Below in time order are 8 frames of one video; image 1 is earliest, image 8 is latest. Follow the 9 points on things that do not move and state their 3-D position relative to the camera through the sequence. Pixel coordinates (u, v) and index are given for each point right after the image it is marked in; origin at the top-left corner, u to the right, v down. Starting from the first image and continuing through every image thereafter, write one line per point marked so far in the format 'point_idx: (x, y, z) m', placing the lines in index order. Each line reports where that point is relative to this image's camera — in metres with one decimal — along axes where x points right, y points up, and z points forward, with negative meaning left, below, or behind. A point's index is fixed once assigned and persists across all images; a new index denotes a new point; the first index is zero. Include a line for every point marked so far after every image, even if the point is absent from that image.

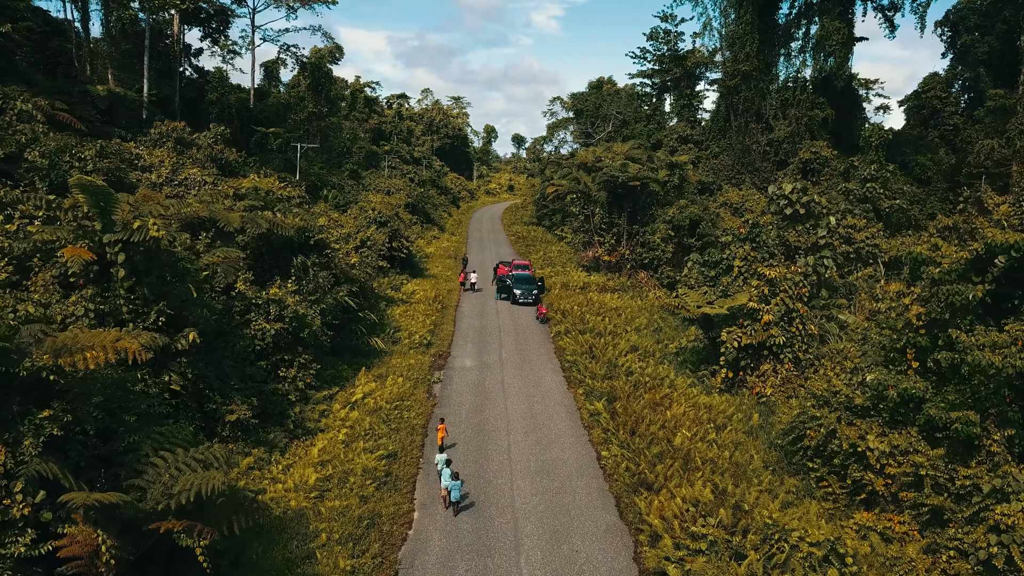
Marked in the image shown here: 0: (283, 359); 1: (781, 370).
0: (-5.0, -1.6, +15.8) m
1: (+6.3, -1.9, +16.9) m
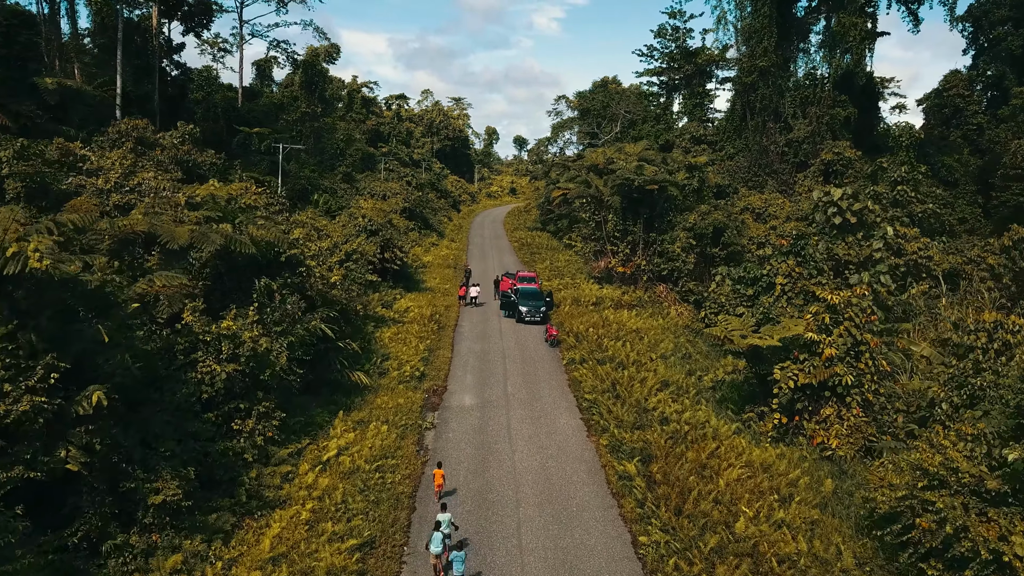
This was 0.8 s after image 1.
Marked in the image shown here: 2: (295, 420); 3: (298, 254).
0: (-4.8, -2.1, +12.8) m
1: (+6.4, -2.5, +13.8) m
2: (-4.2, -2.5, +14.0) m
3: (-5.0, +0.8, +17.0) m
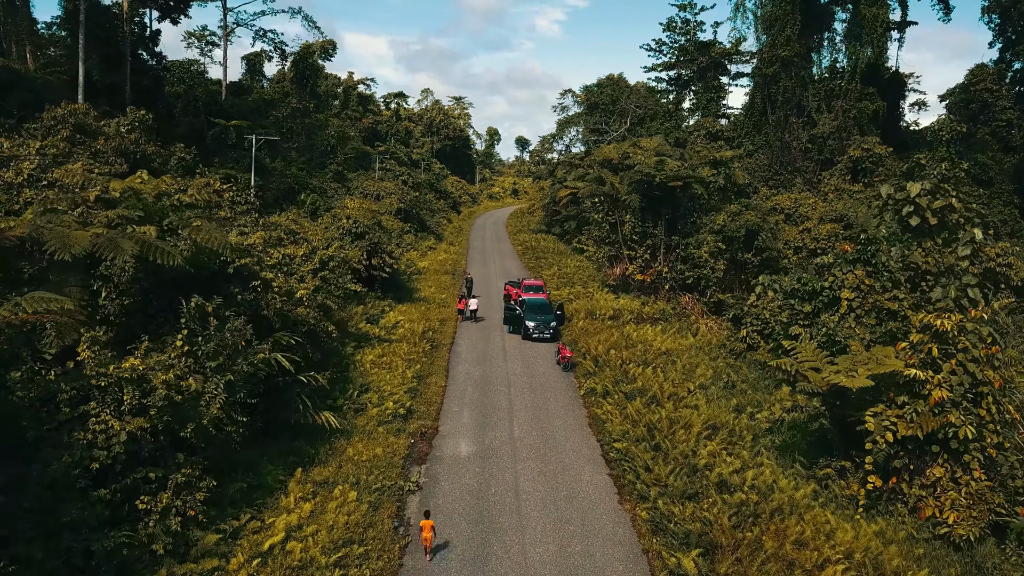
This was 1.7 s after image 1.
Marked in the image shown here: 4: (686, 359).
0: (-4.7, -2.5, +9.3) m
1: (+6.6, -2.8, +10.3) m
2: (-4.1, -2.9, +10.5) m
3: (-4.9, +0.5, +13.5) m
4: (+4.4, -1.8, +18.1) m
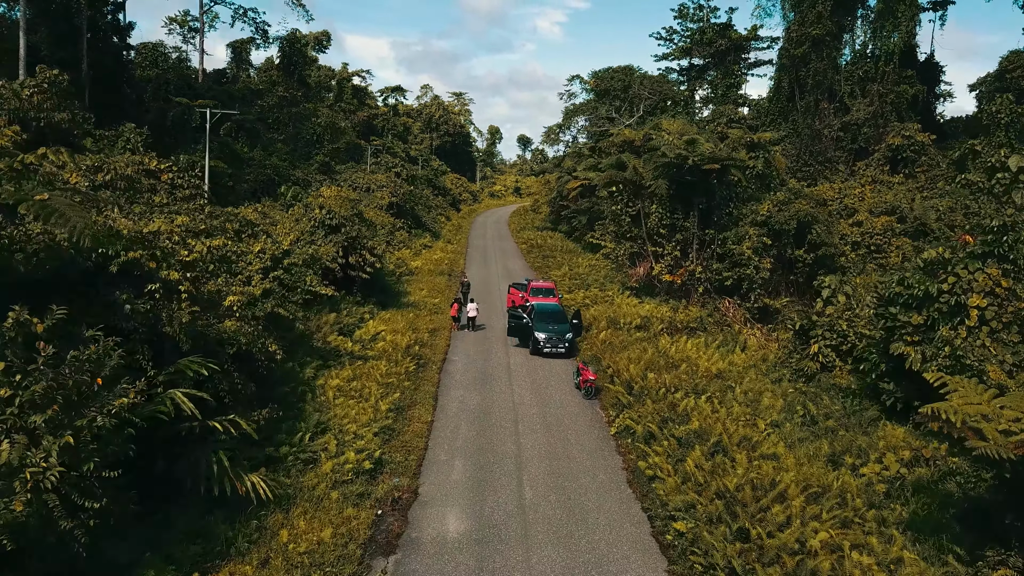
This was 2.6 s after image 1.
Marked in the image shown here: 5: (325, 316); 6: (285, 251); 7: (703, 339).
0: (-4.6, -2.5, +5.2) m
1: (+6.7, -2.8, +6.2) m
2: (-3.9, -2.9, +6.4) m
3: (-4.8, +0.4, +9.4) m
4: (+4.5, -1.9, +14.0) m
5: (-4.7, -0.7, +18.3) m
6: (-5.4, +0.9, +17.3) m
7: (+4.9, -1.3, +18.4) m
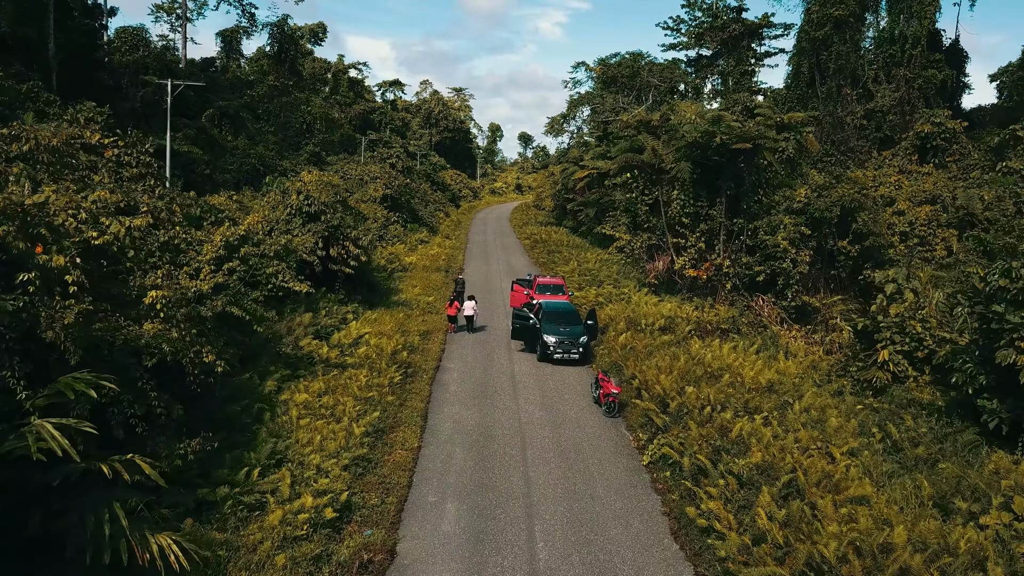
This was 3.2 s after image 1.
0: (-4.5, -2.4, +2.6) m
1: (+6.8, -2.7, +3.6) m
2: (-3.8, -2.8, +3.8) m
3: (-4.7, +0.5, +6.9) m
4: (+4.6, -1.8, +11.4) m
5: (-4.6, -0.6, +15.7) m
6: (-5.3, +1.0, +14.8) m
7: (+5.0, -1.2, +15.8) m
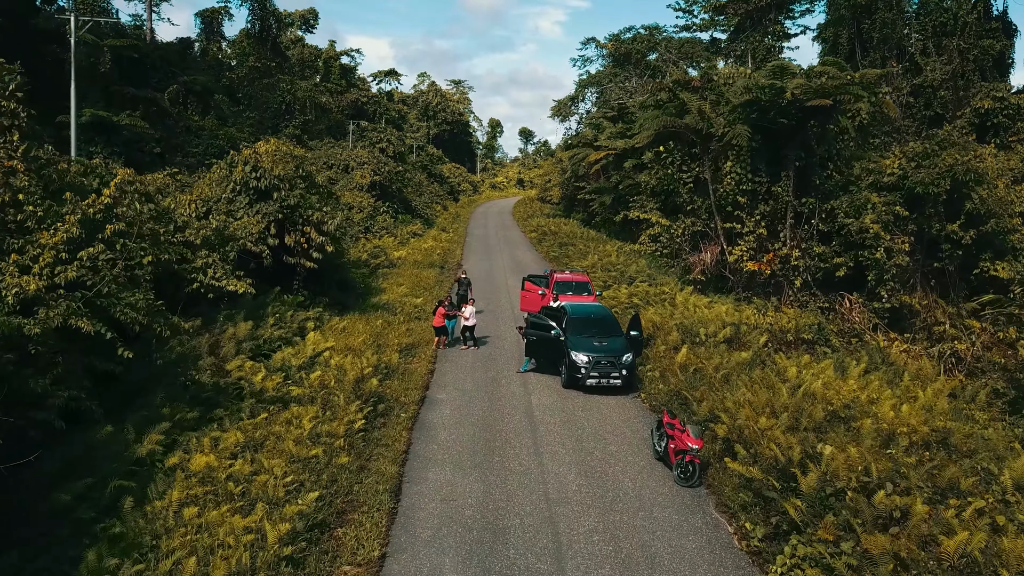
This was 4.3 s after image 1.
0: (-4.3, -2.4, -1.7) m
1: (+7.0, -2.7, -0.7) m
2: (-3.6, -2.8, -0.5) m
3: (-4.5, +0.5, +2.5) m
4: (+4.8, -1.7, +7.1) m
5: (-4.4, -0.6, +11.4) m
6: (-5.1, +1.0, +10.5) m
7: (+5.2, -1.2, +11.5) m
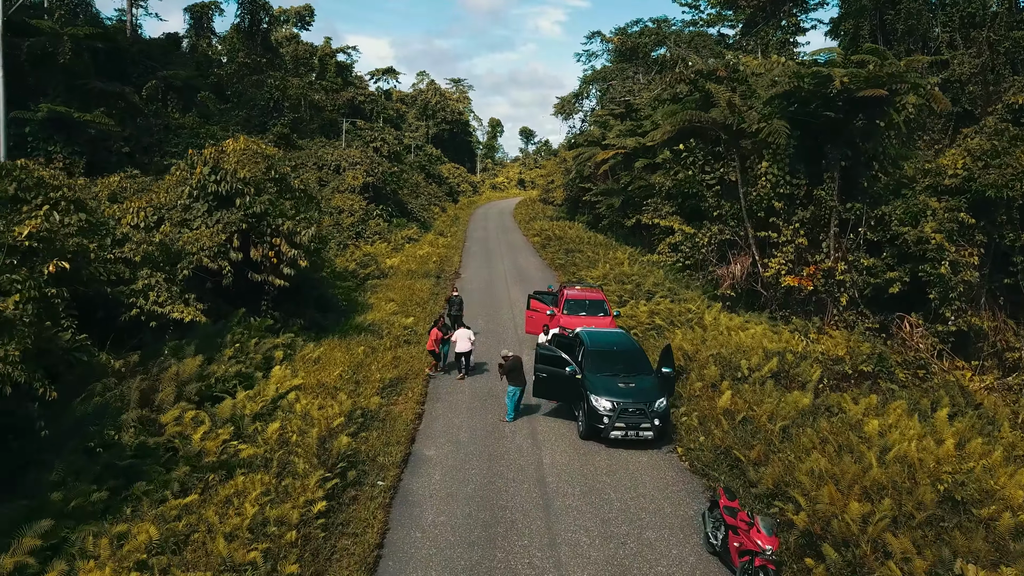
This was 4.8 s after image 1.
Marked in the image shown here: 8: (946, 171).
0: (-4.2, -2.8, -3.7) m
1: (+7.1, -3.0, -2.8) m
2: (-3.5, -3.2, -2.5) m
3: (-4.4, +0.1, +0.5) m
4: (+4.9, -2.1, +5.0) m
5: (-4.3, -1.0, +9.3) m
6: (-5.1, +0.7, +8.4) m
7: (+5.3, -1.5, +9.4) m
8: (+8.0, +2.2, +13.4) m
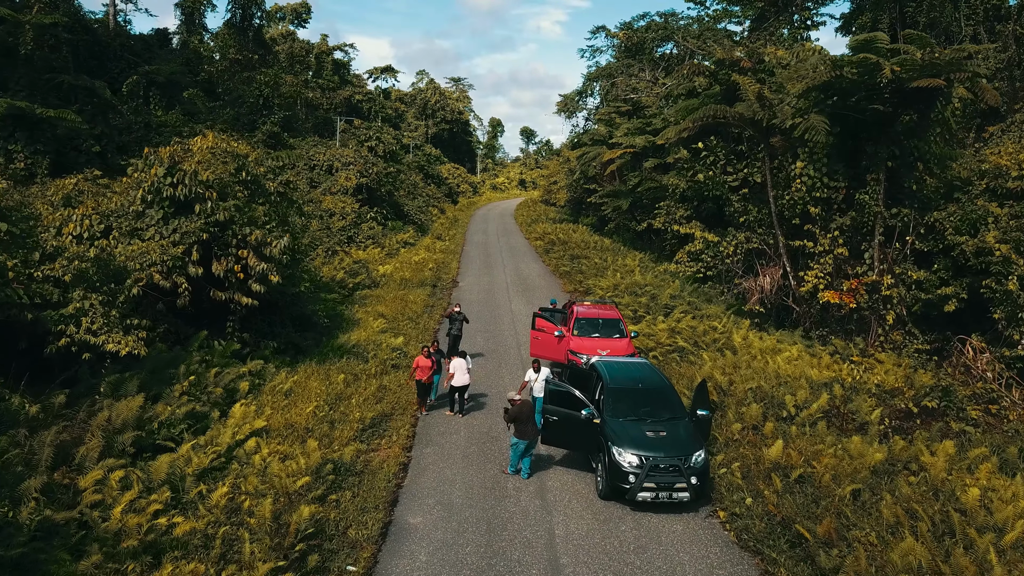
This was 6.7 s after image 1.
0: (-4.2, -3.1, -5.4) m
1: (+7.1, -3.3, -4.4) m
2: (-3.5, -3.5, -4.1) m
3: (-4.4, -0.2, -1.1) m
4: (+5.0, -2.3, +3.4) m
5: (-4.3, -1.2, +7.7) m
6: (-5.0, +0.4, +6.8) m
7: (+5.3, -1.8, +7.8) m
8: (+8.1, +1.9, +11.8) m
